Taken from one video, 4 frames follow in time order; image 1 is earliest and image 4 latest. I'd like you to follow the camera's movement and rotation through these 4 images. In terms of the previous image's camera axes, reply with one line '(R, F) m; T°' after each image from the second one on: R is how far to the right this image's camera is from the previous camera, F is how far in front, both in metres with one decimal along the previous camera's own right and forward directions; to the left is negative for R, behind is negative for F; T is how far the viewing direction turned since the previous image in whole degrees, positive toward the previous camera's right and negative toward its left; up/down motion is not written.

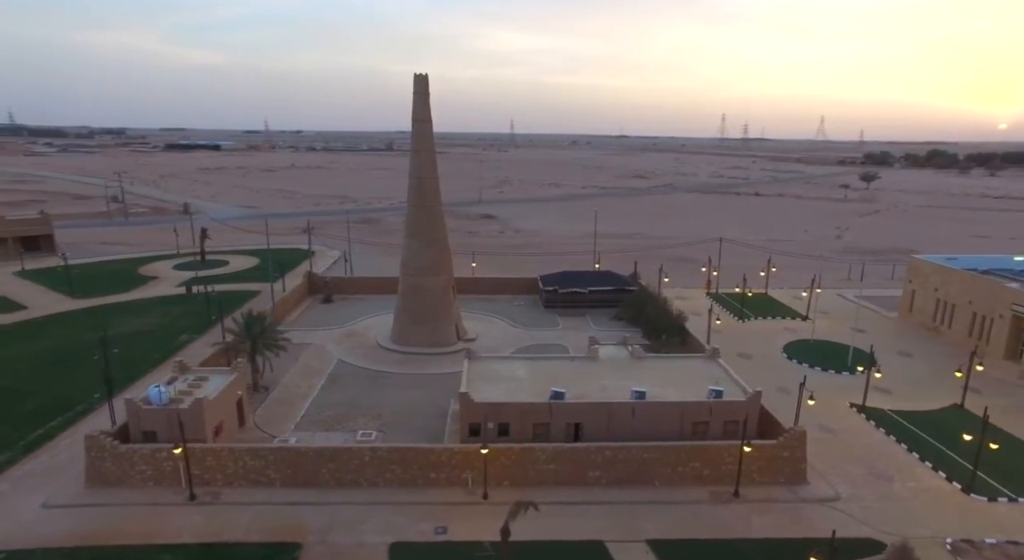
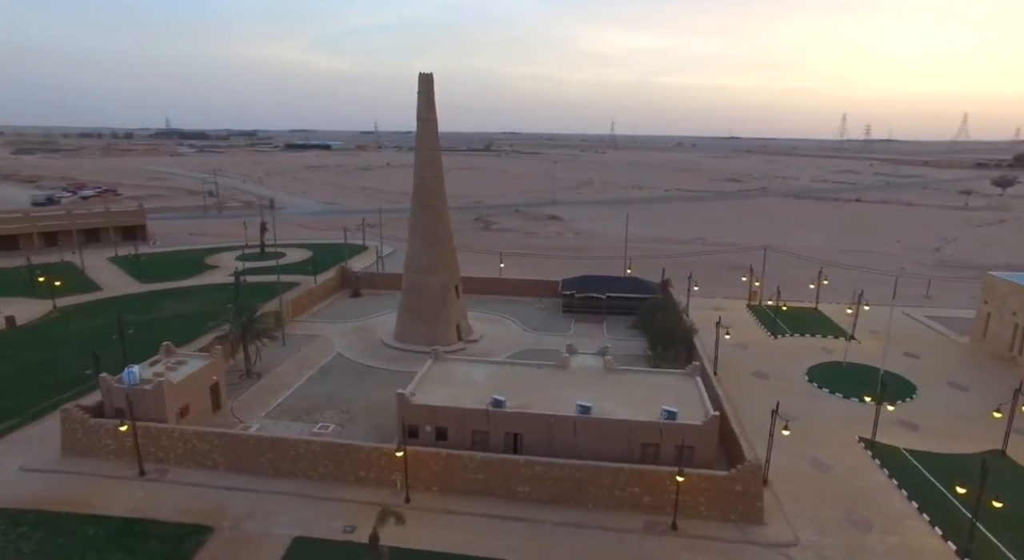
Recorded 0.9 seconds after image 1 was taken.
(+4.8, +1.0) m; -10°
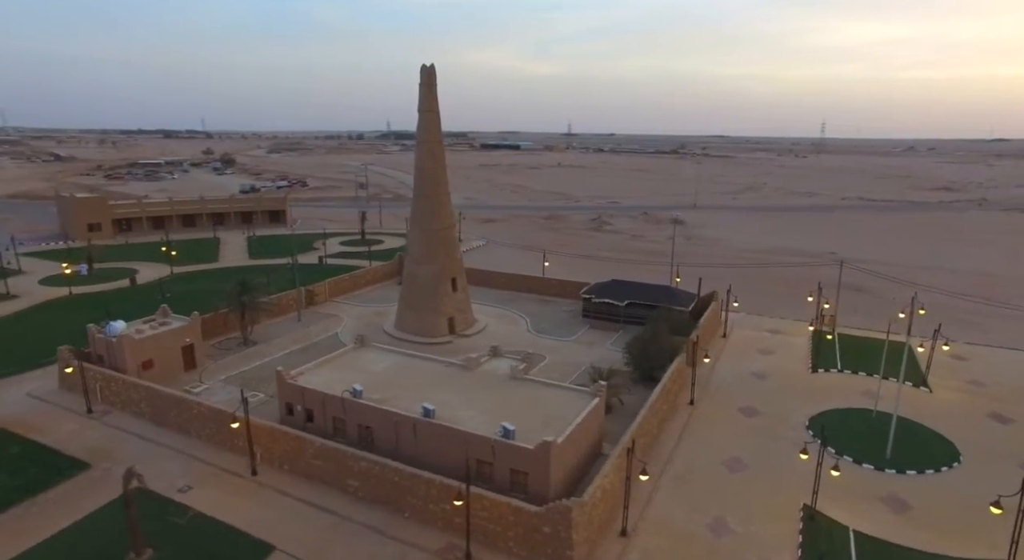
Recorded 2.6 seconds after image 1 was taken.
(+9.2, +2.8) m; -19°
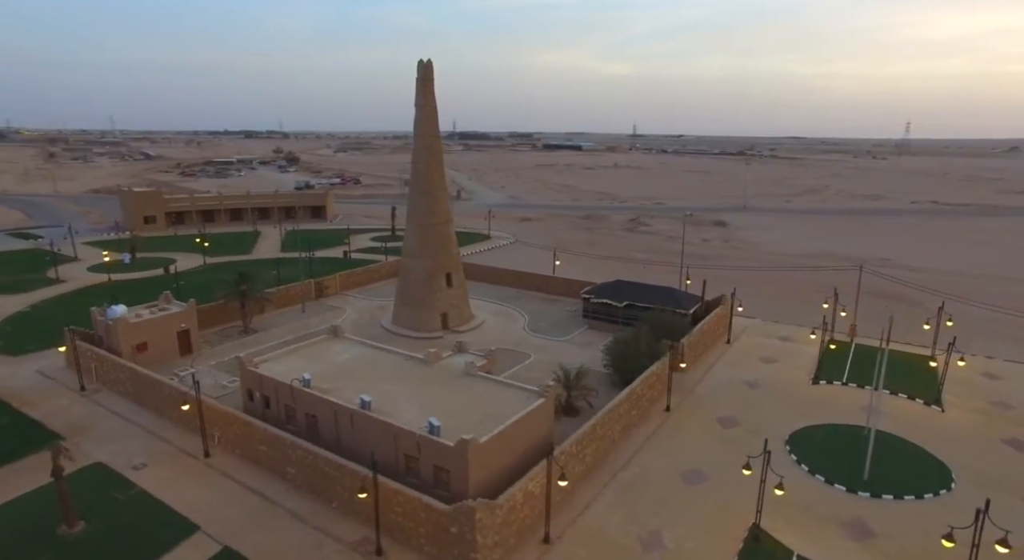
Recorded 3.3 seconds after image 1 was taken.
(+3.3, +0.6) m; -6°
